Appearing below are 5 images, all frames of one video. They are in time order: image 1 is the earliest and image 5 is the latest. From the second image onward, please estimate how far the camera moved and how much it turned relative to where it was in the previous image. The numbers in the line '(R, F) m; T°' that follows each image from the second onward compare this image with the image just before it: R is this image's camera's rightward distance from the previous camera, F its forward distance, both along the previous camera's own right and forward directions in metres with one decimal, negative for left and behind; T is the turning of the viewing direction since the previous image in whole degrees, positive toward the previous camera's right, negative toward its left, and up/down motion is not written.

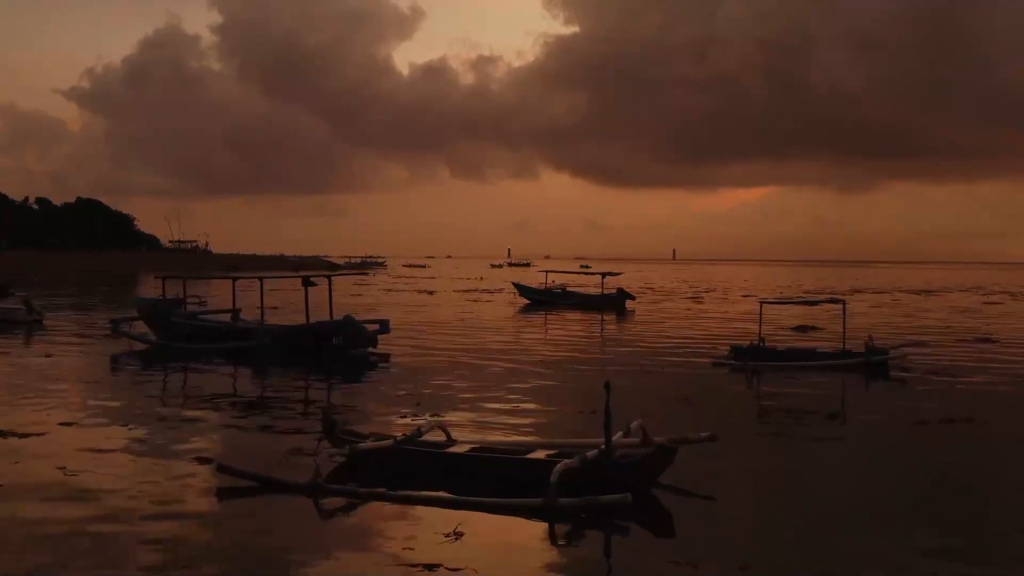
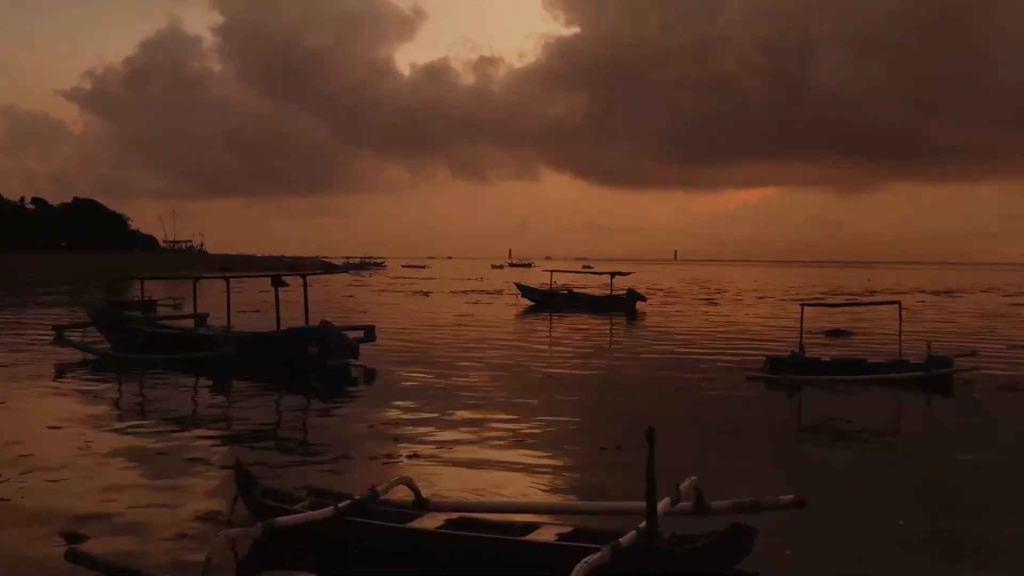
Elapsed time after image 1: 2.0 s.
(-0.1, +2.9) m; 0°
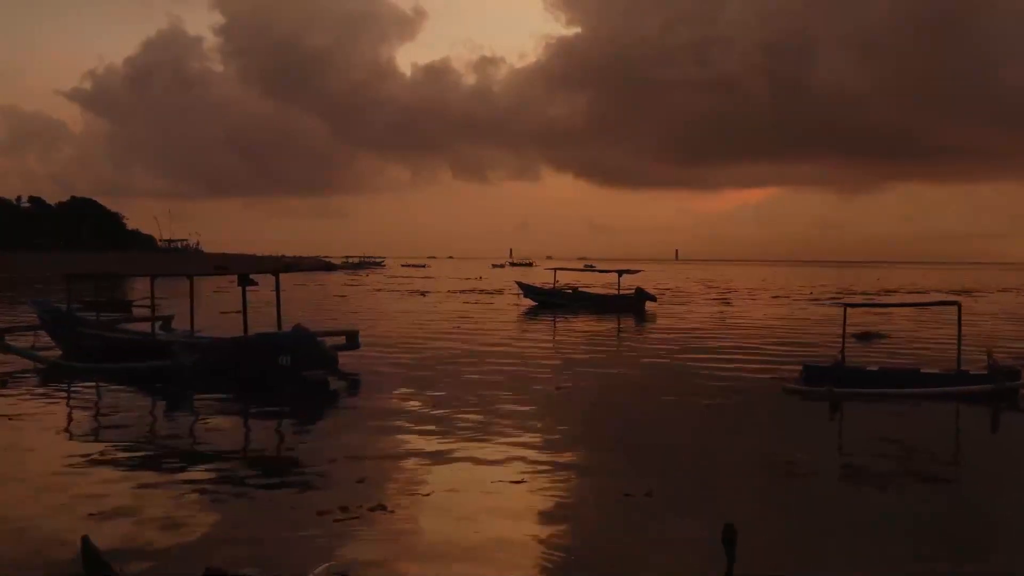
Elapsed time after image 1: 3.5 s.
(0.0, +2.4) m; 0°
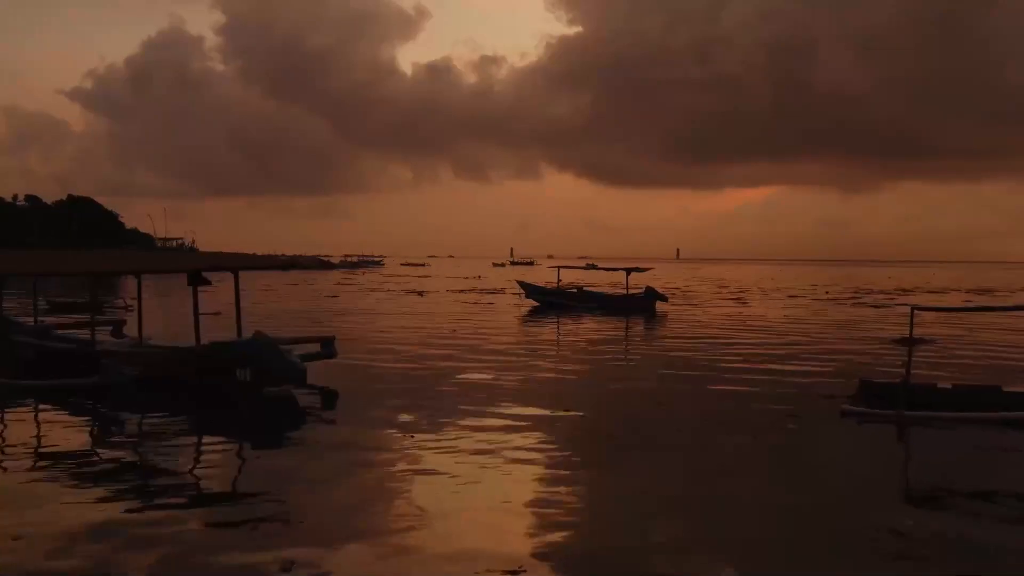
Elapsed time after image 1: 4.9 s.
(0.0, +2.5) m; 0°
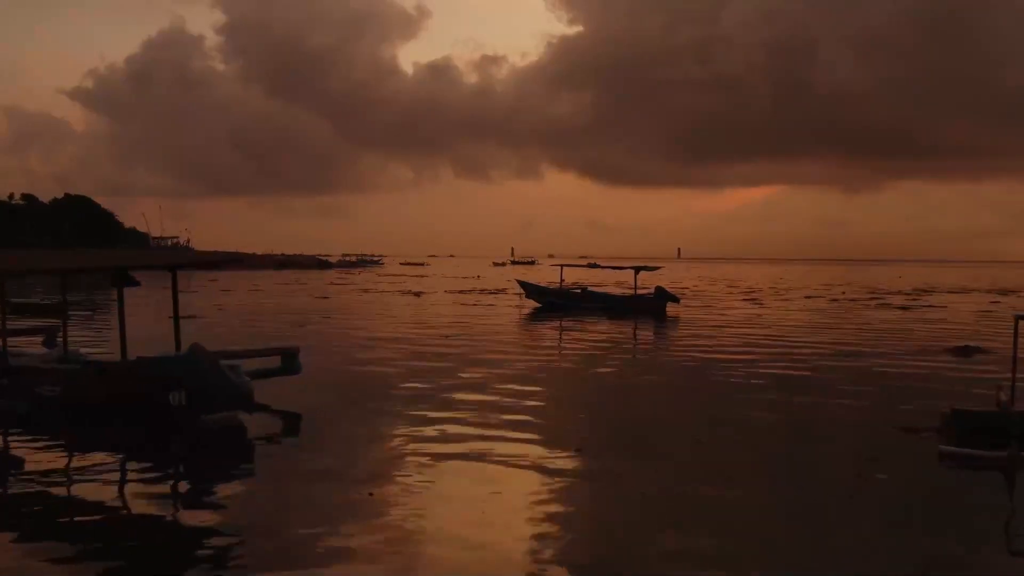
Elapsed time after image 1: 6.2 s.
(0.0, +2.5) m; 0°
